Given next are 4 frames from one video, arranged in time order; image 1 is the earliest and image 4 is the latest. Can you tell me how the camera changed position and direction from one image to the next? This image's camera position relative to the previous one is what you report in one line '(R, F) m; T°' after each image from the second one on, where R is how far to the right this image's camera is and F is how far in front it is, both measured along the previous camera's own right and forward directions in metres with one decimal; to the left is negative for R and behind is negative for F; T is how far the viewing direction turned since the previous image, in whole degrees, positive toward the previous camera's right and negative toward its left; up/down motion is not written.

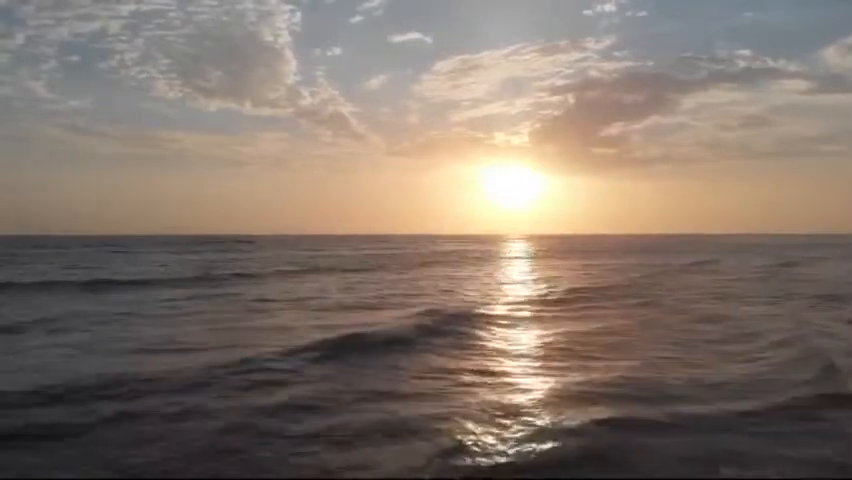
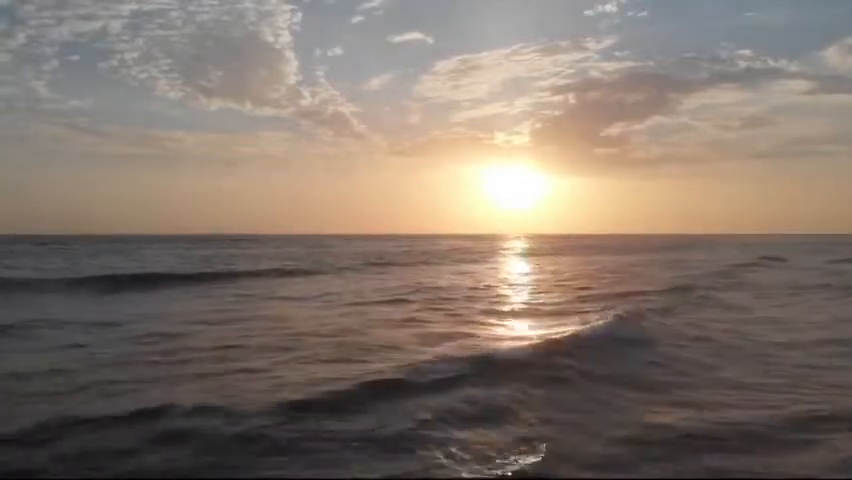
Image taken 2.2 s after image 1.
(-0.7, +1.1) m; 0°
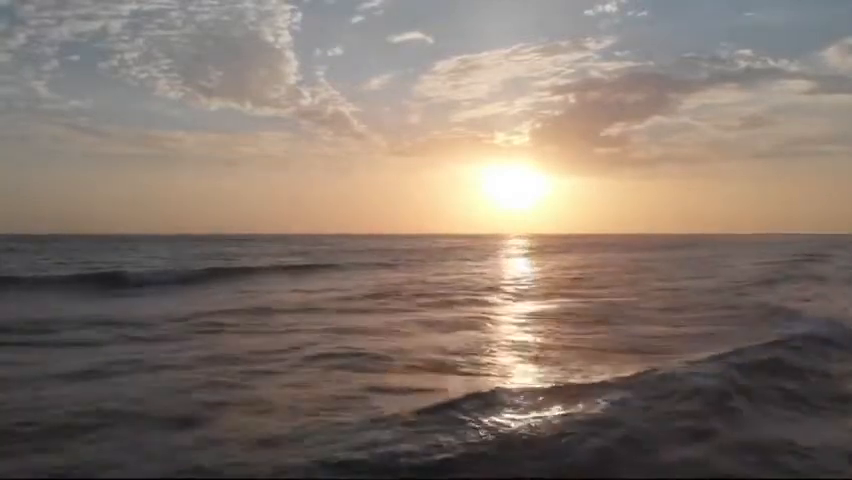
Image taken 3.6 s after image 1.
(-0.2, +0.6) m; 0°
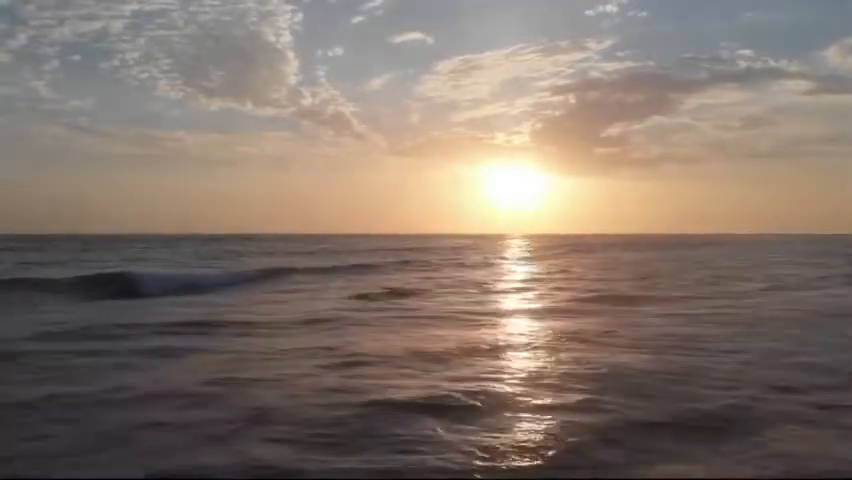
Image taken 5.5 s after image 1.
(+0.2, 0.0) m; 0°
